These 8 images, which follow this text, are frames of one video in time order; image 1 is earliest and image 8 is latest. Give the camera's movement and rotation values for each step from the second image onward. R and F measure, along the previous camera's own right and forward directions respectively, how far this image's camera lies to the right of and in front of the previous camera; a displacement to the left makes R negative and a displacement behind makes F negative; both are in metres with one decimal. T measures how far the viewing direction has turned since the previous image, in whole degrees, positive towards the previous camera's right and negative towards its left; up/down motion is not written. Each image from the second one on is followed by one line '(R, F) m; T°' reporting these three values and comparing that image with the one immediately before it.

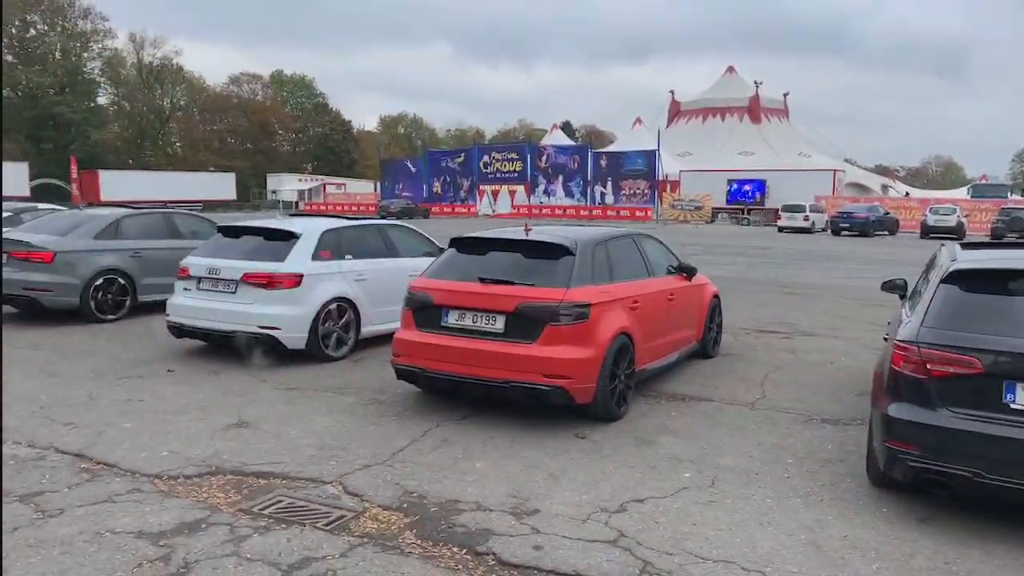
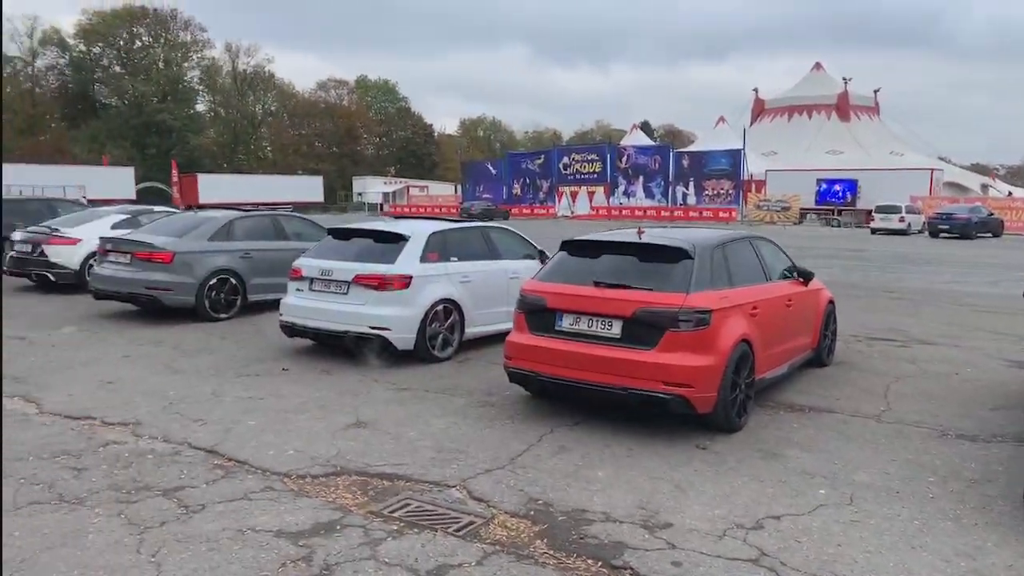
(-0.3, +0.1) m; -6°
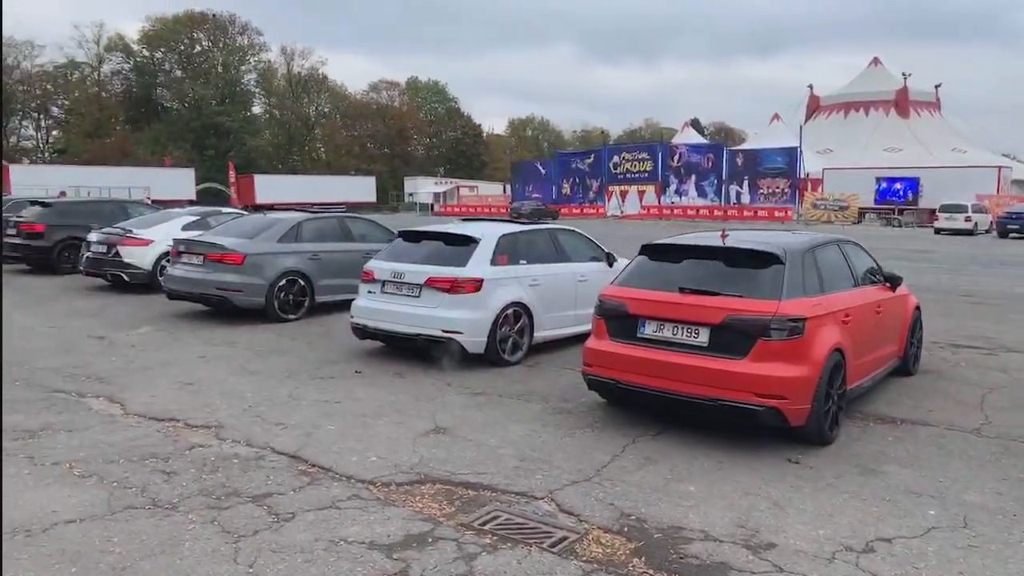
(-0.3, +0.1) m; -4°
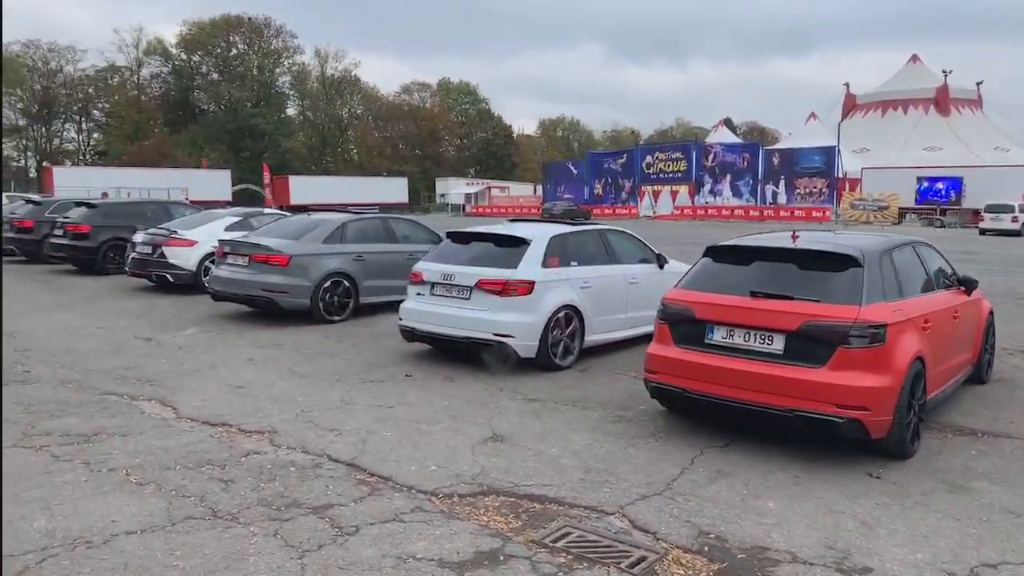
(-0.2, +0.2) m; -2°
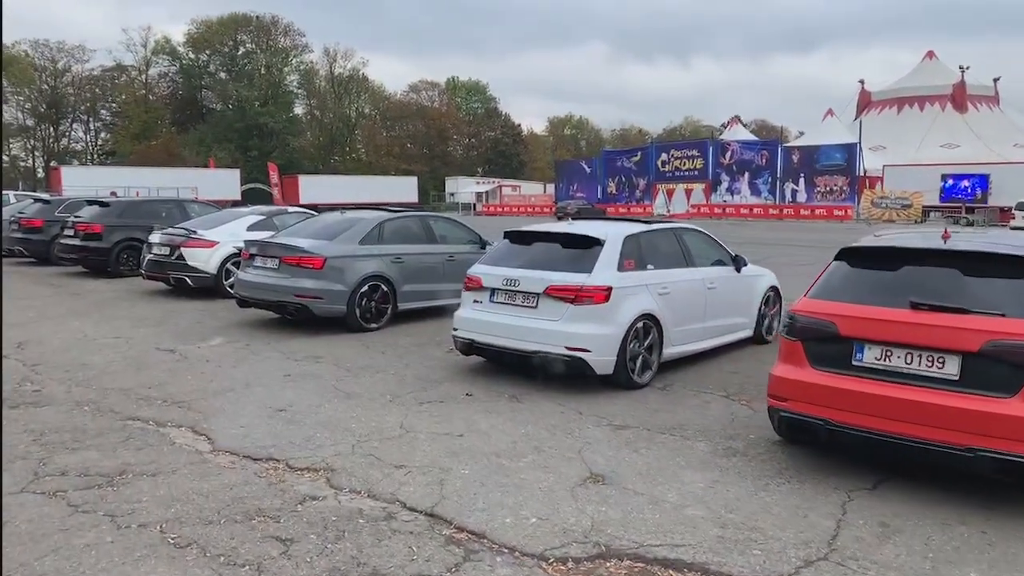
(-0.6, +0.9) m; 0°
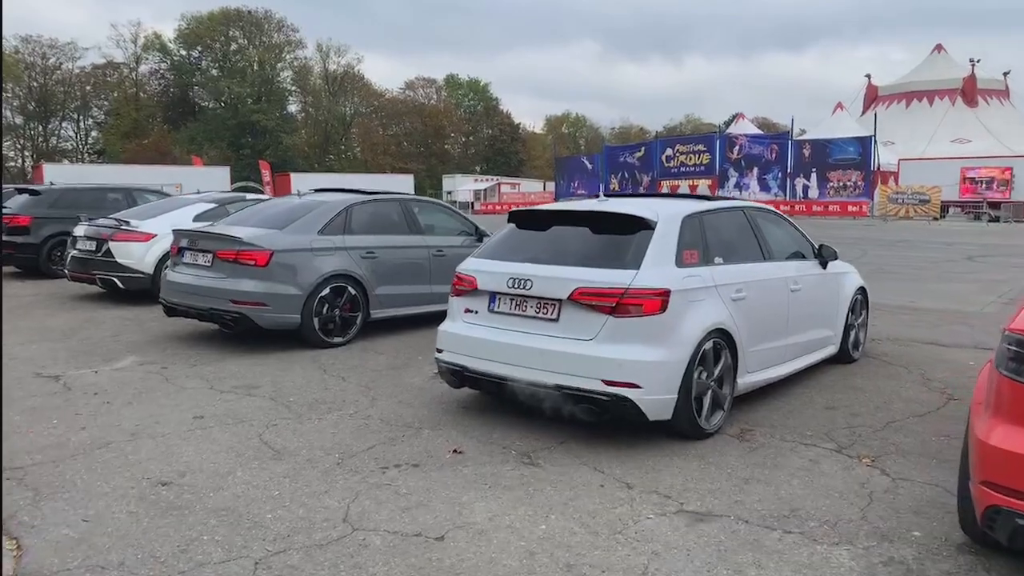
(-0.1, +2.2) m; 0°
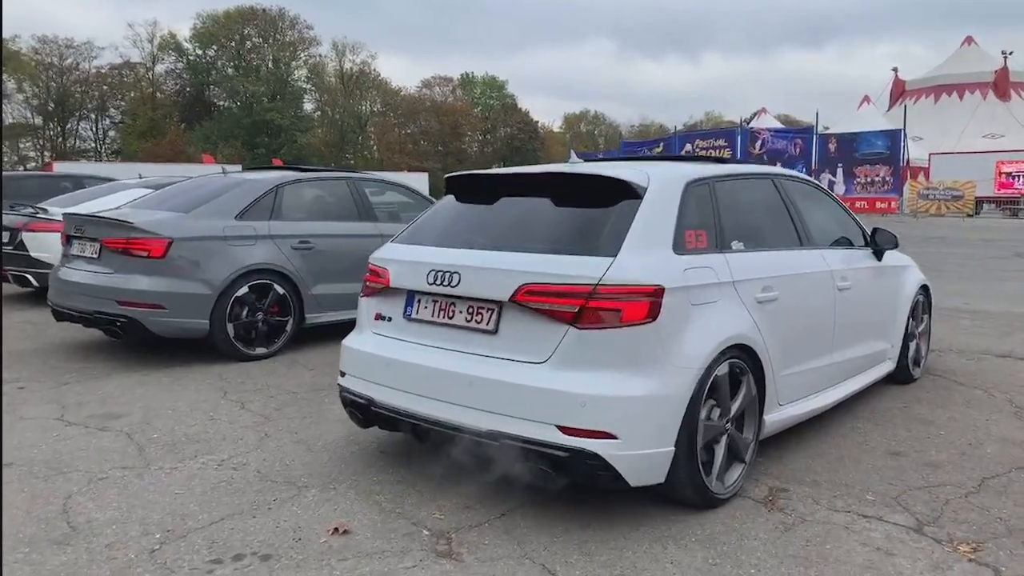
(+0.4, +1.5) m; -1°
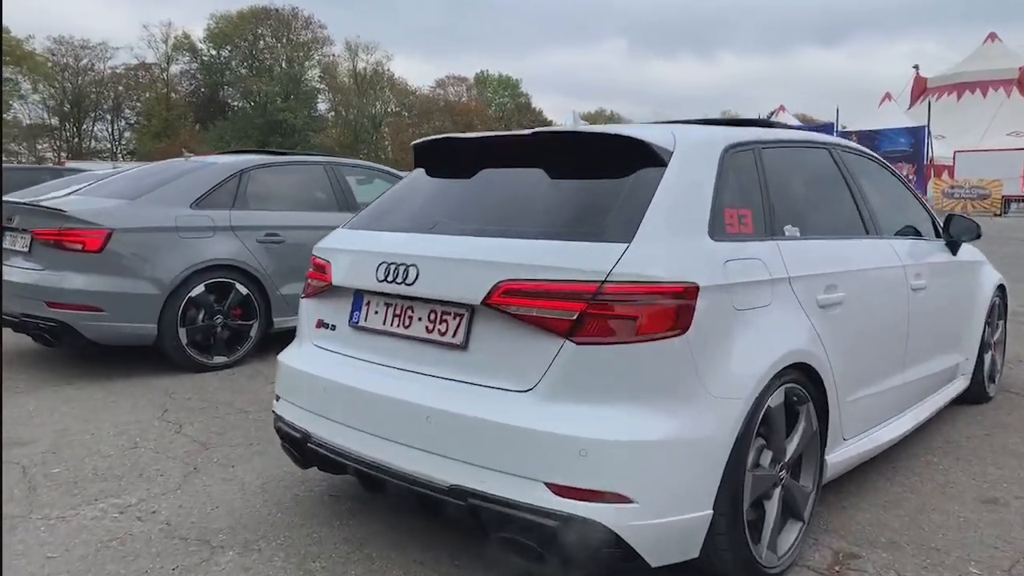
(+0.1, +0.9) m; -1°
